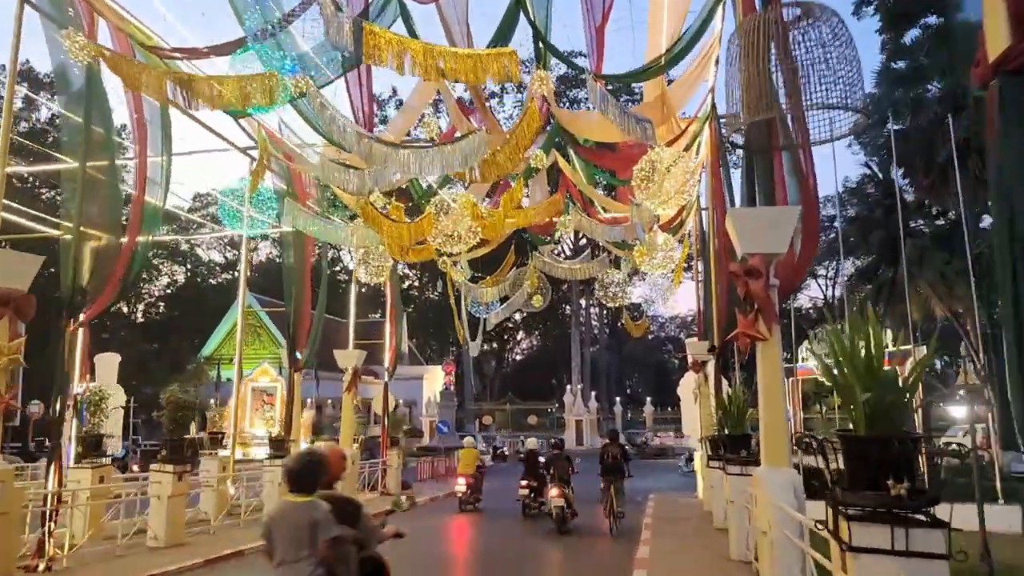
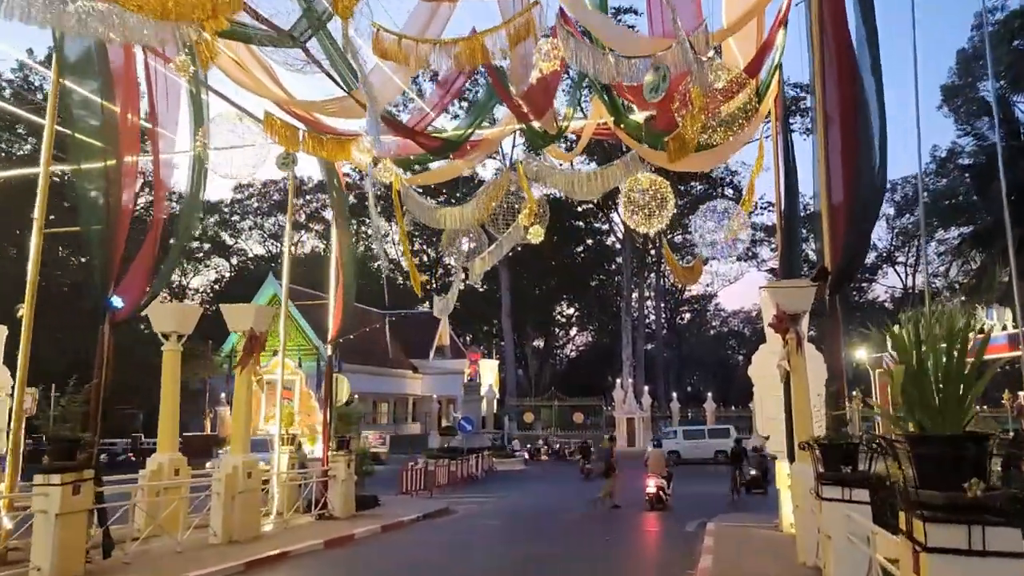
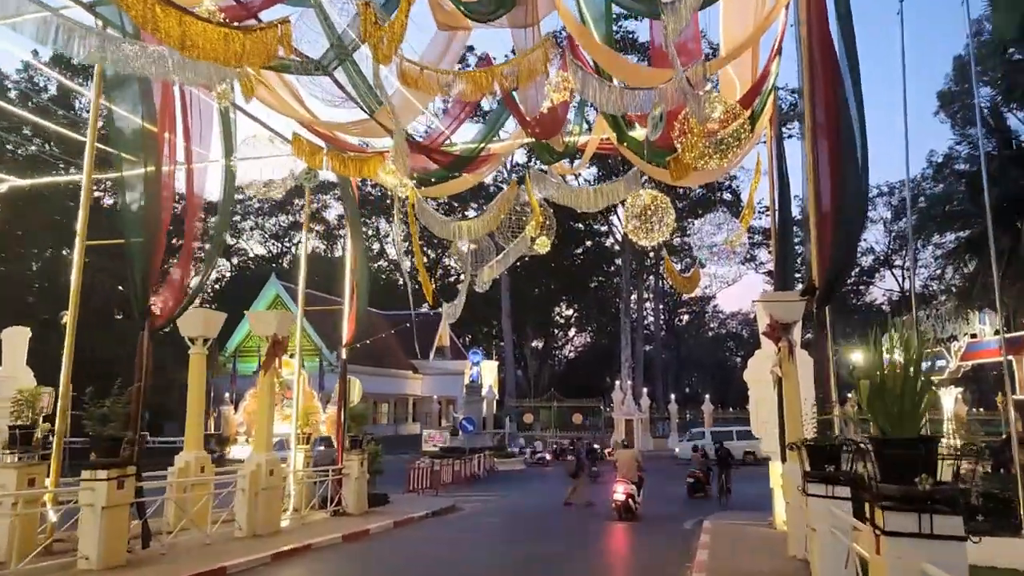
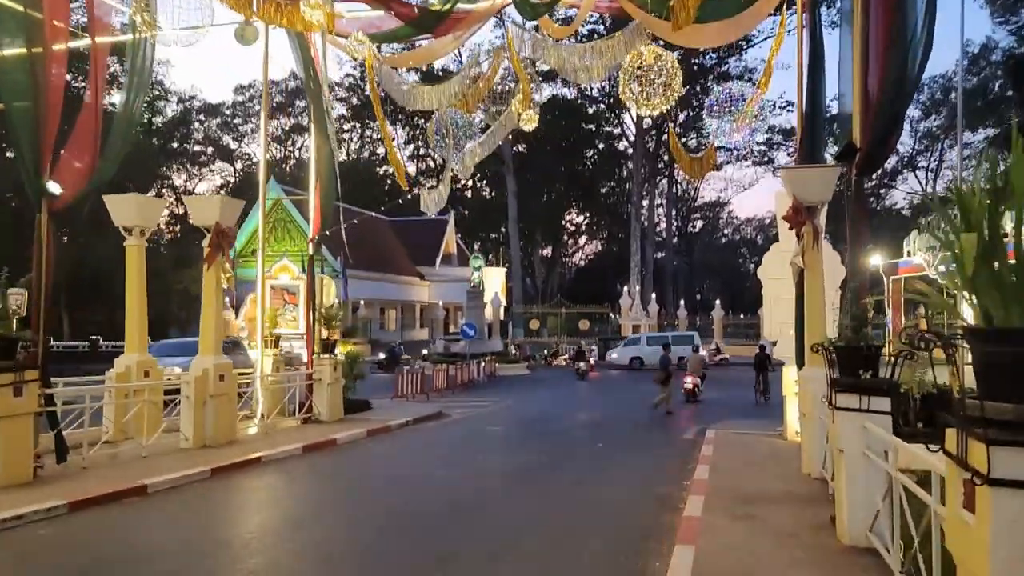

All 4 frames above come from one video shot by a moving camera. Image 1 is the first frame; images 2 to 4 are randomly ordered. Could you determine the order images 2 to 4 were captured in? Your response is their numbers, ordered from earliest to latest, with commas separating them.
3, 2, 4
